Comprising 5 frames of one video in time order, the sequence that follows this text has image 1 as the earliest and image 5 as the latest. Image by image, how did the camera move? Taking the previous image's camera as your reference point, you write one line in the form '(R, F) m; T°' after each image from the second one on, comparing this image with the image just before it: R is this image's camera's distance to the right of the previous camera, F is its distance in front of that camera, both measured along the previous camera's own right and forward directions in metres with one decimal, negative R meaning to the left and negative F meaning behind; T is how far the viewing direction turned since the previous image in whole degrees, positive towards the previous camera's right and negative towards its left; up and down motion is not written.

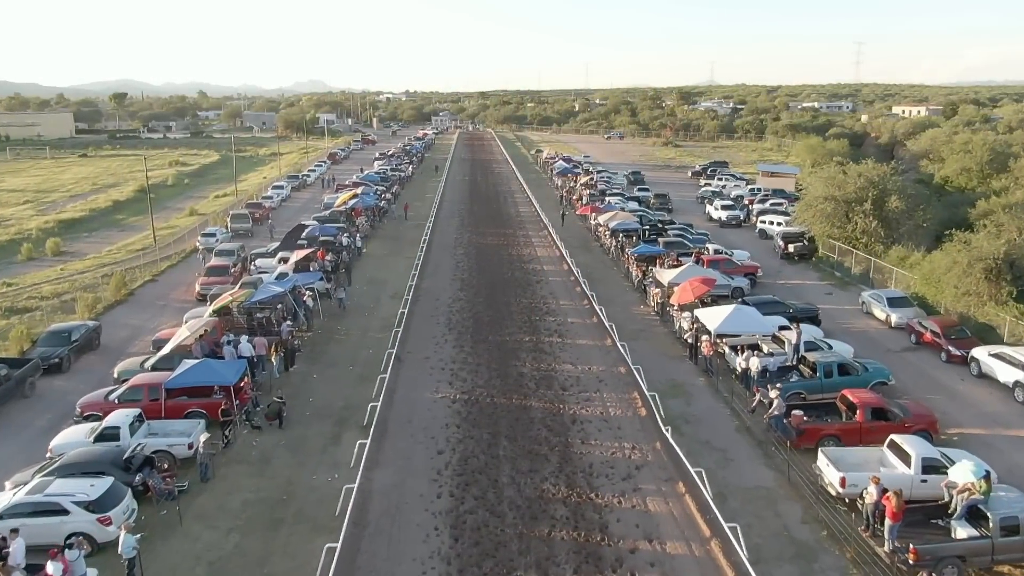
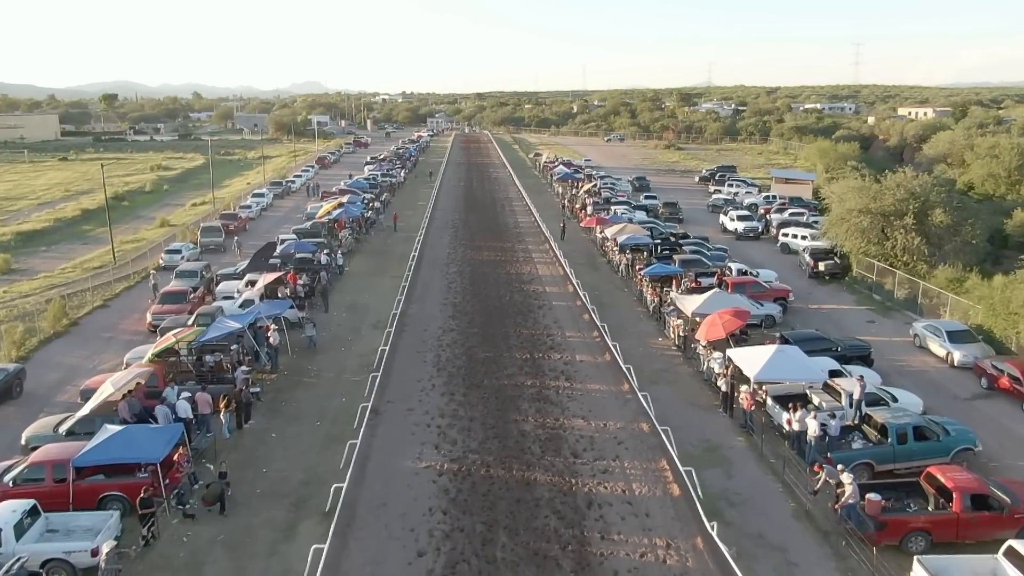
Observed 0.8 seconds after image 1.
(-0.1, +4.1) m; 0°
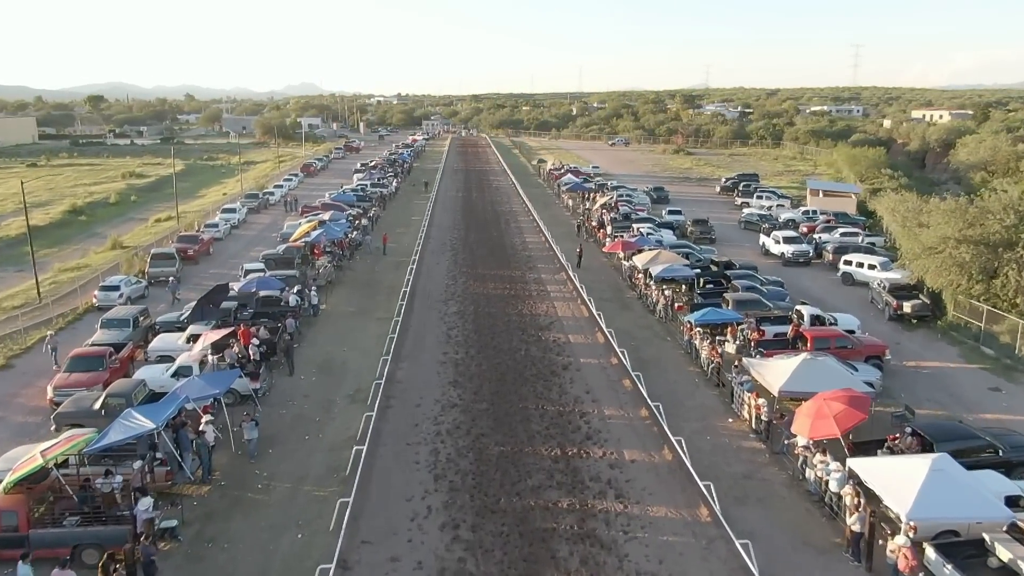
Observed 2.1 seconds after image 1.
(-0.7, +6.7) m; 0°
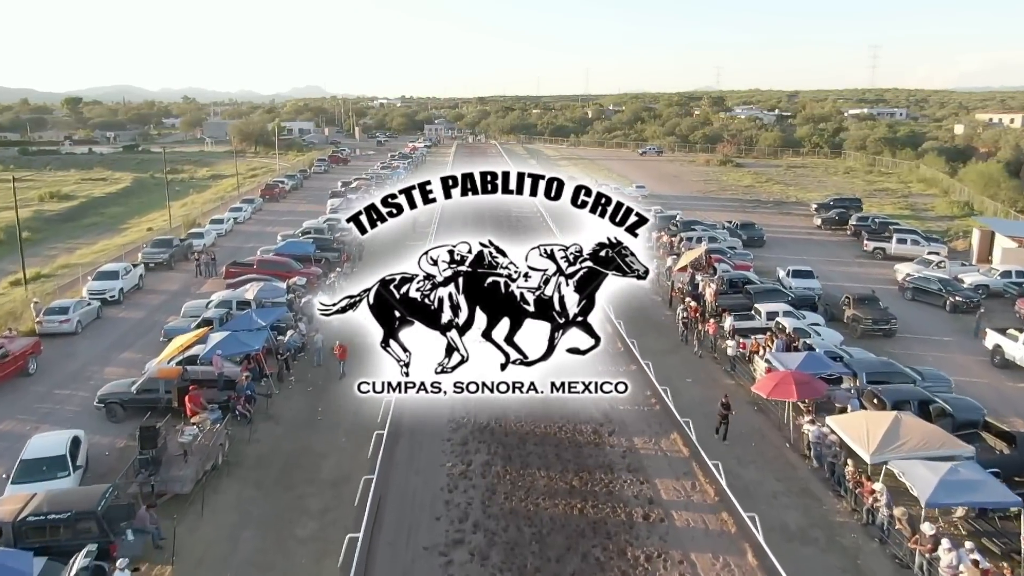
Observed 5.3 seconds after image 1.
(-1.4, +17.6) m; 0°
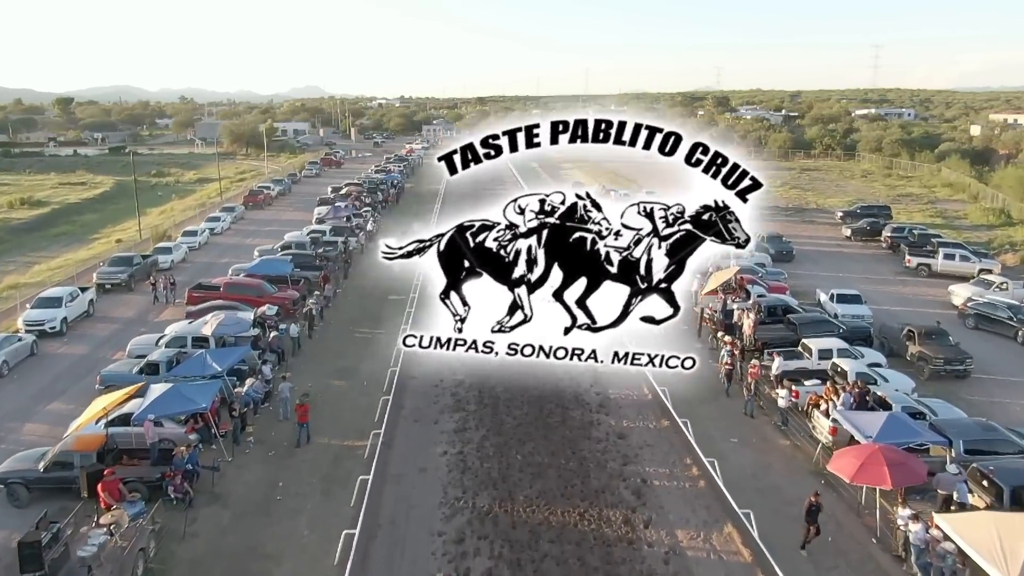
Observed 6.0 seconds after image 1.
(-0.2, +4.1) m; 0°
